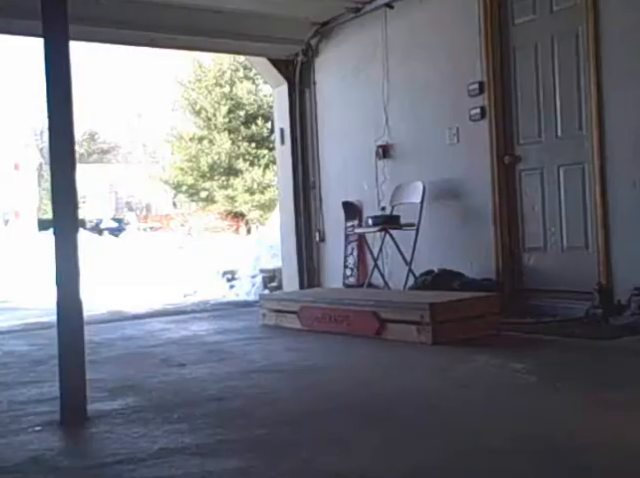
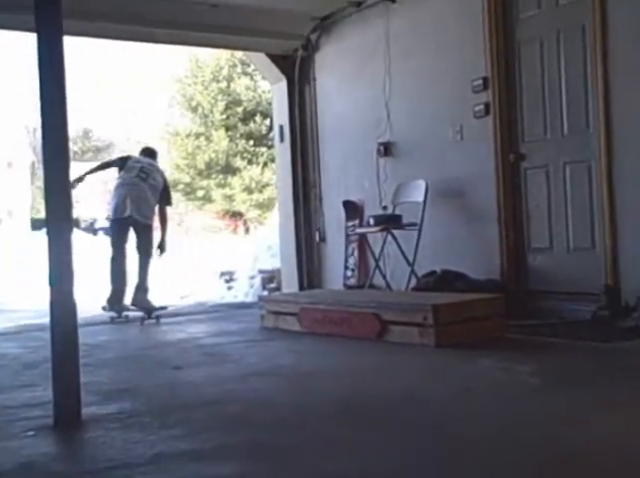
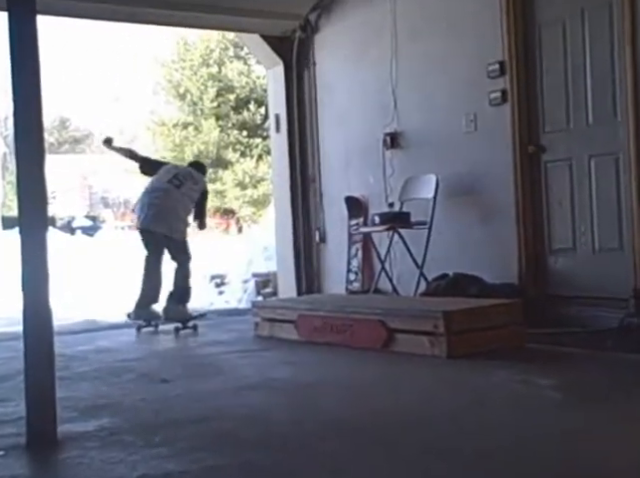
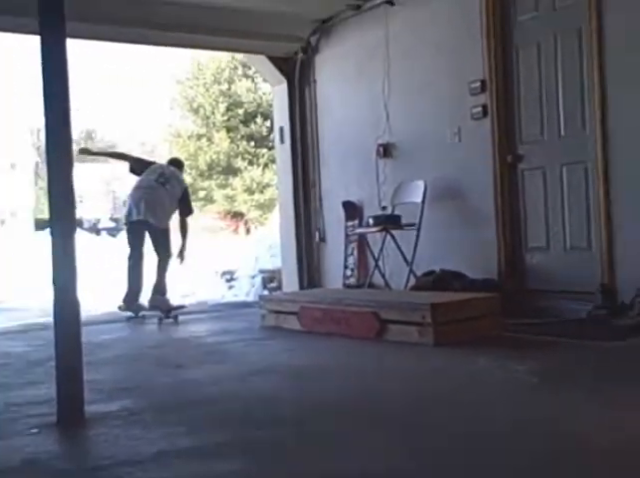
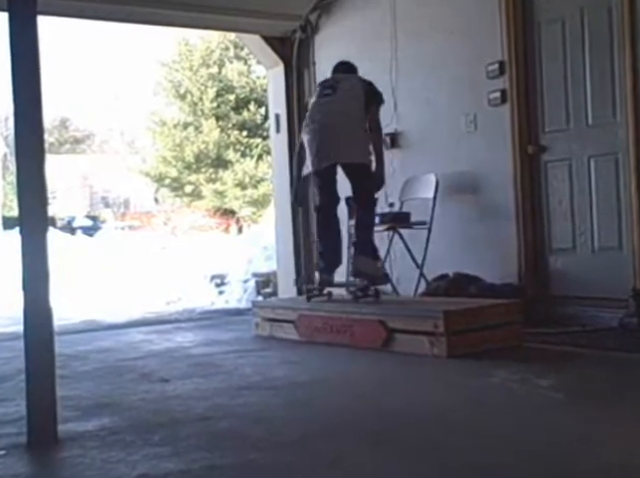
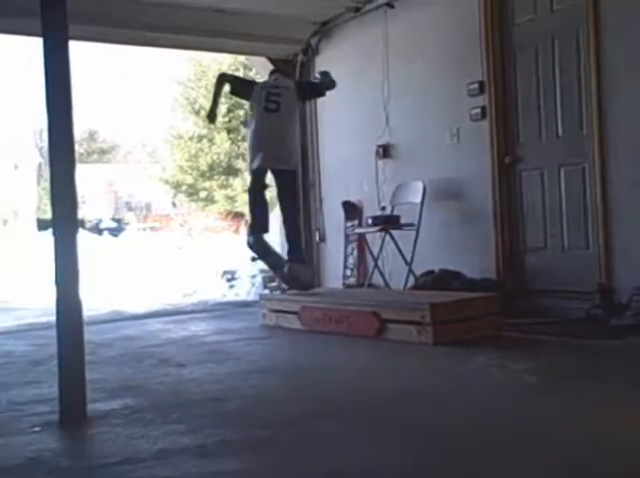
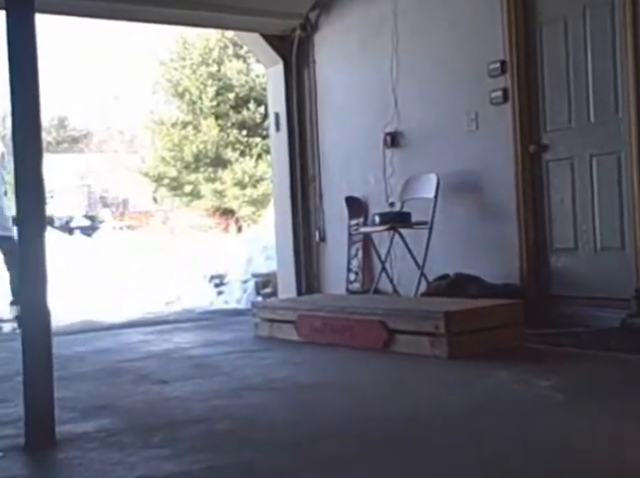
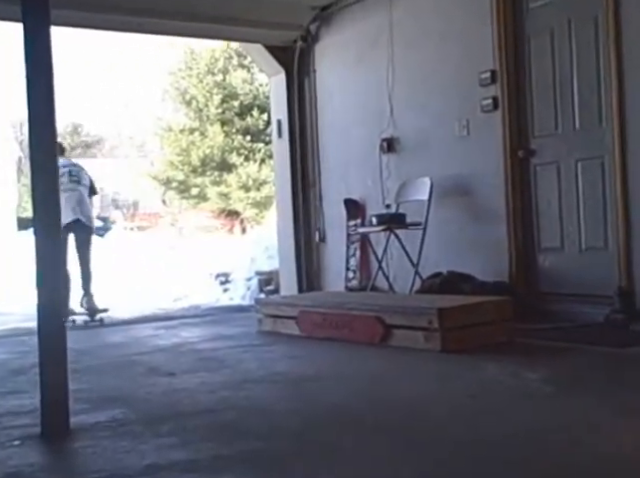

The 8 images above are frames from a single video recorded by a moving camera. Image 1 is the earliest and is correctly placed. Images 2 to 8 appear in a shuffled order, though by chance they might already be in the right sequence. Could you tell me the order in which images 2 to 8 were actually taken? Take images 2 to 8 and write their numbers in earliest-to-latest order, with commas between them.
5, 6, 3, 2, 7, 4, 8
